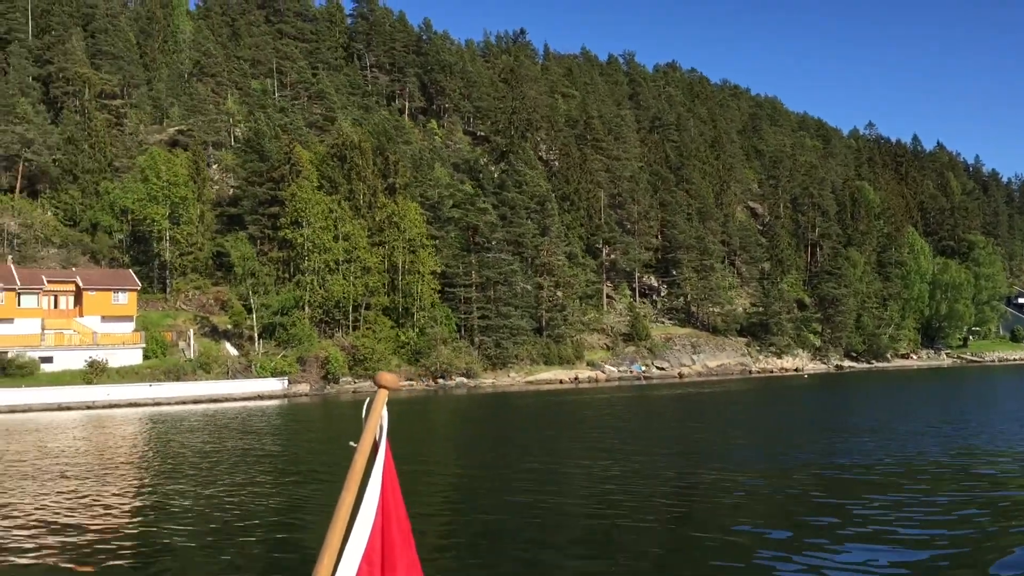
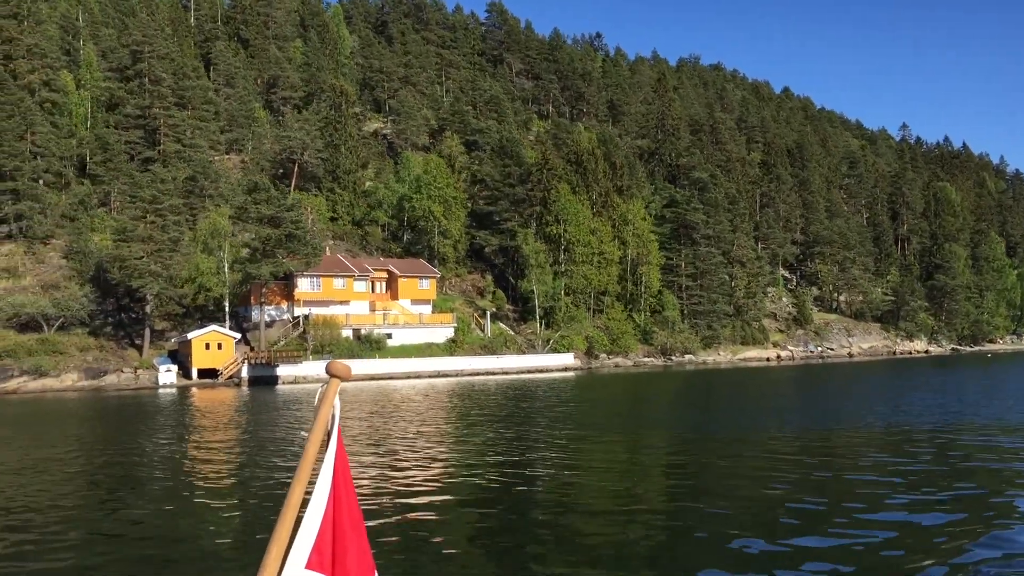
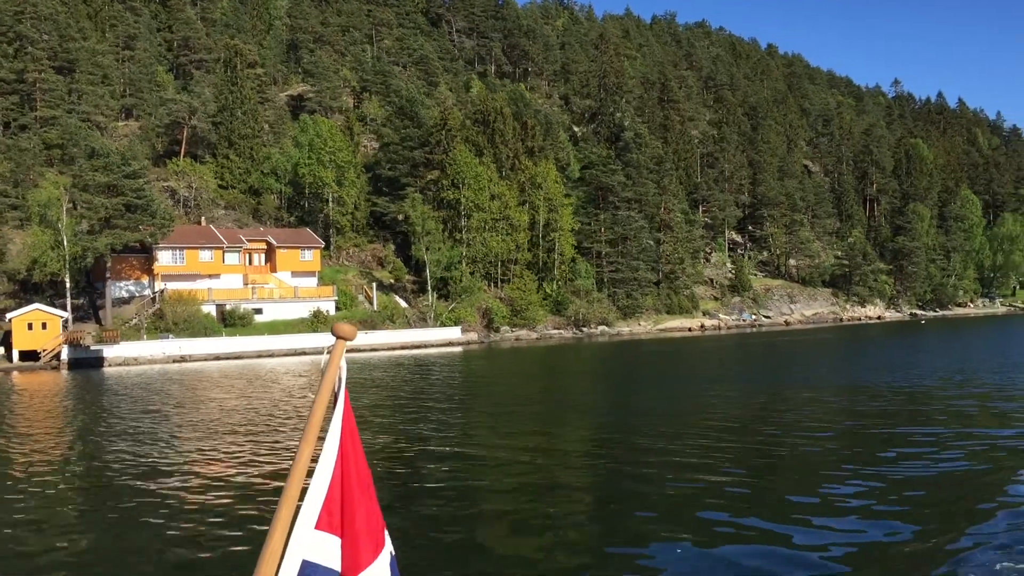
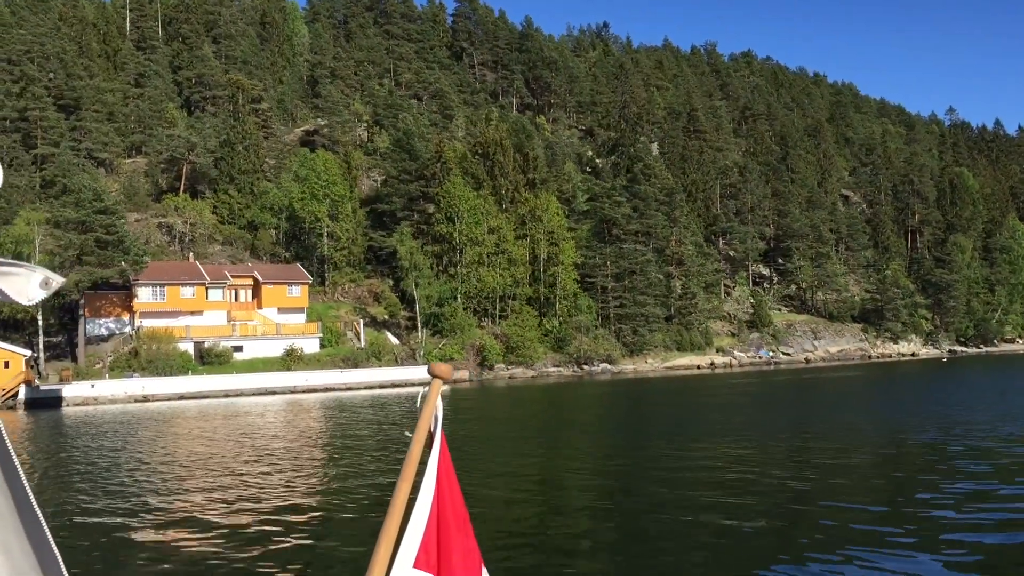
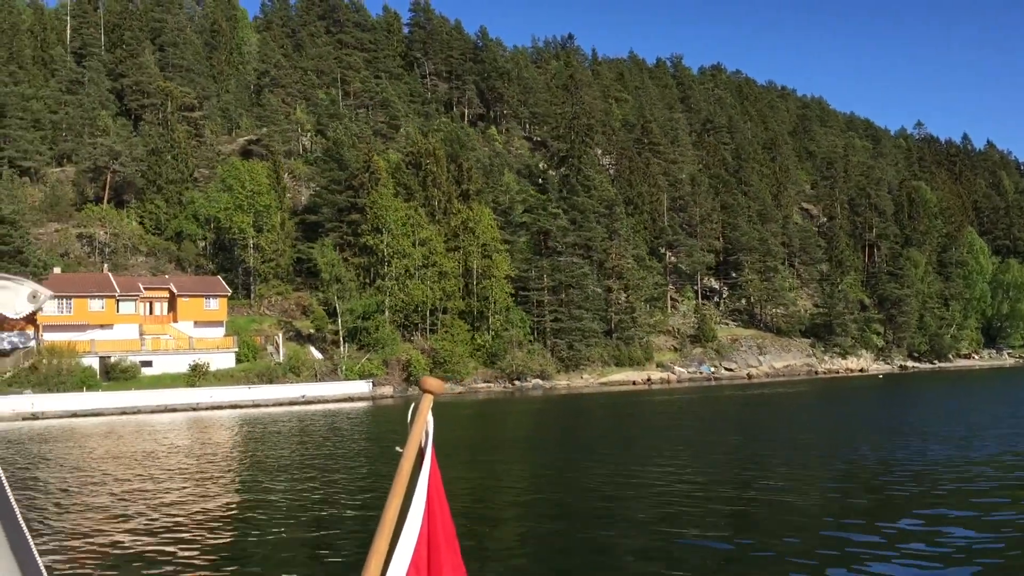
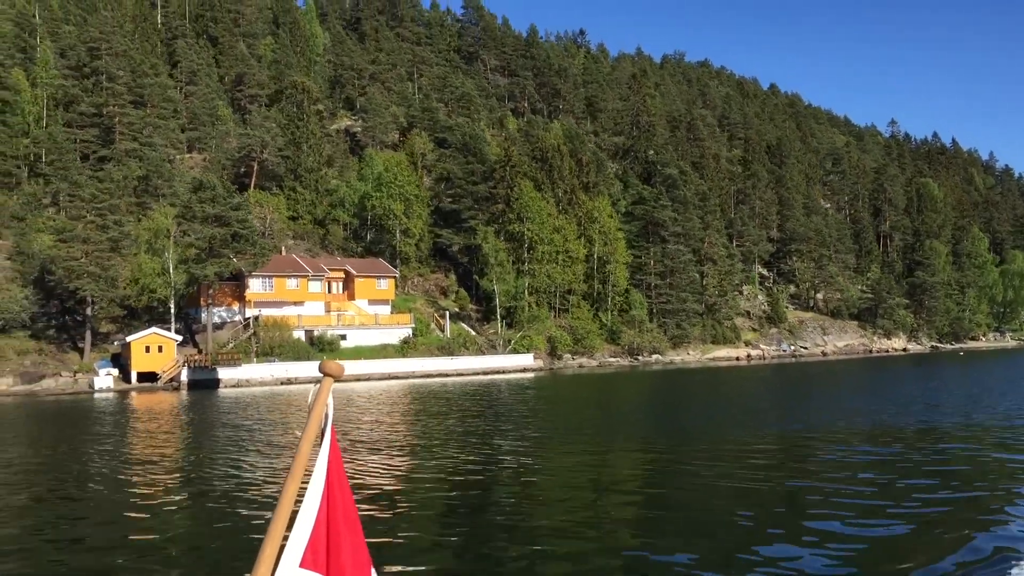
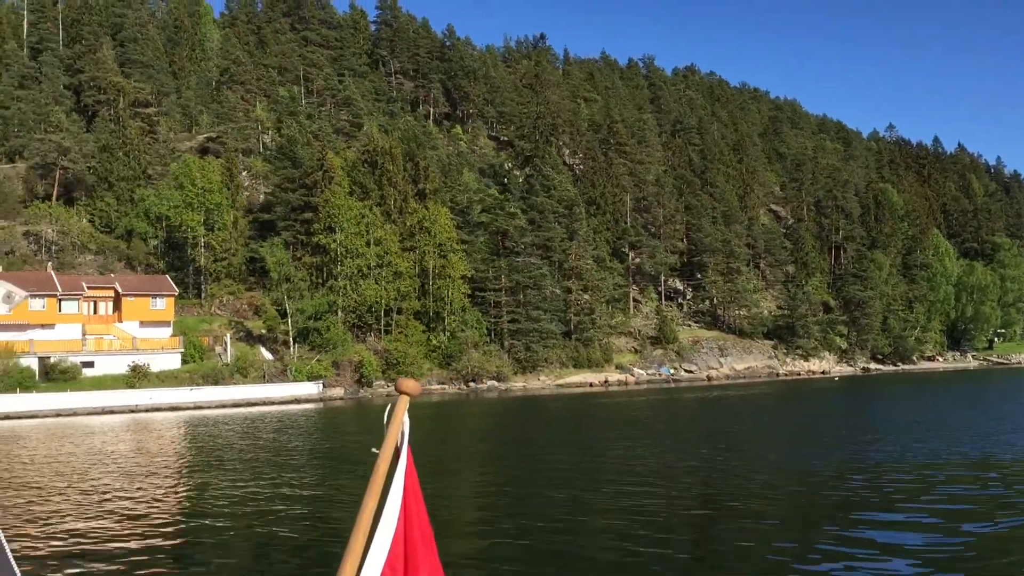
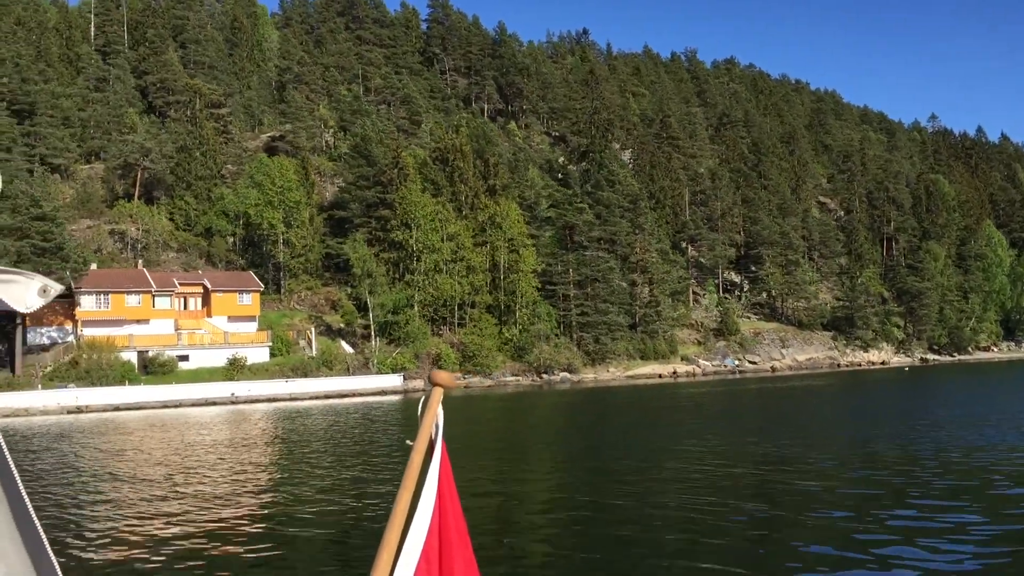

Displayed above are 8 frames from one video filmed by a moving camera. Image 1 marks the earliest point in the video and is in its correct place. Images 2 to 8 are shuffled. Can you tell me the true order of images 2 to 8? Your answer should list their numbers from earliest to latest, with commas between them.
7, 5, 8, 4, 3, 6, 2
